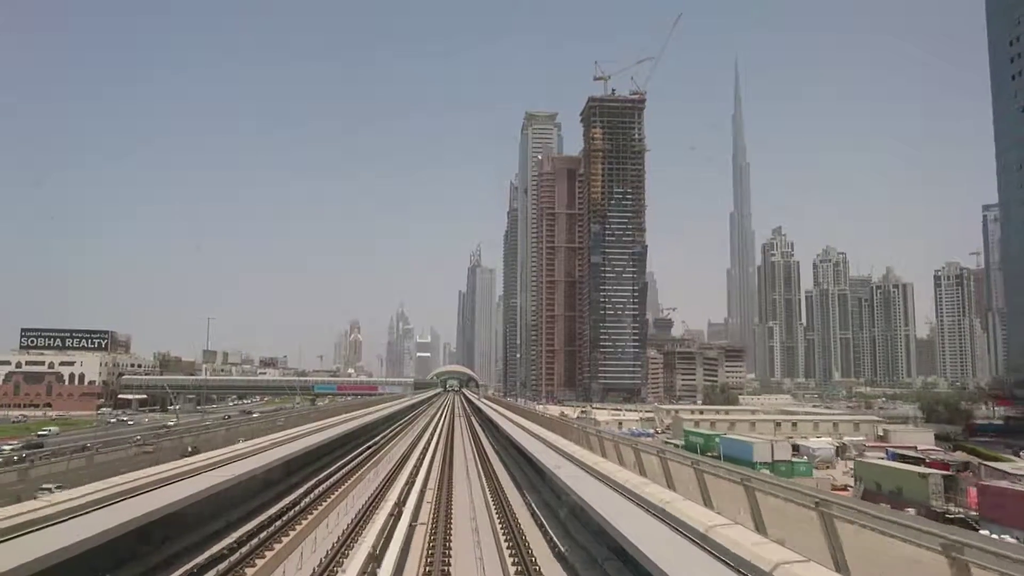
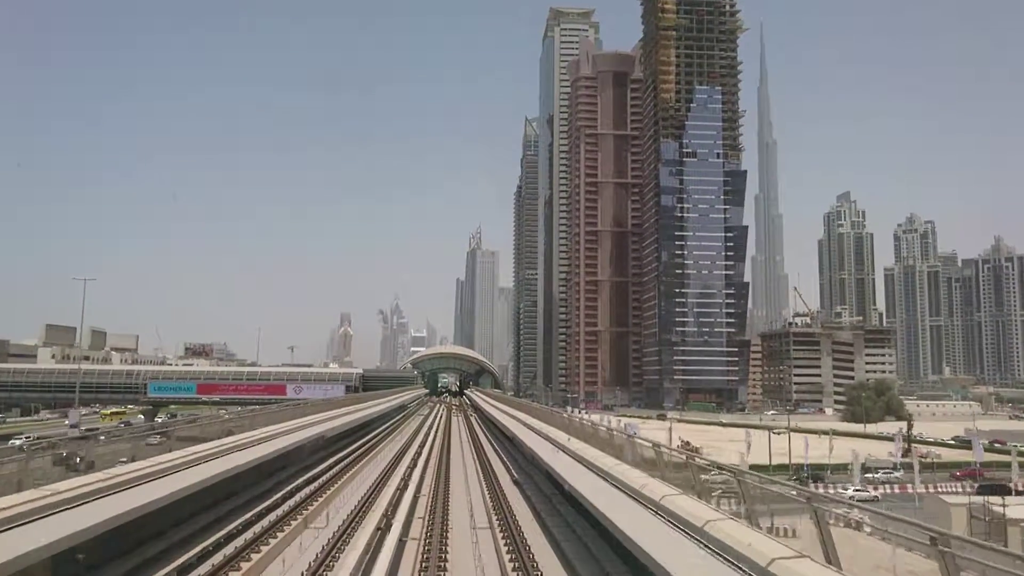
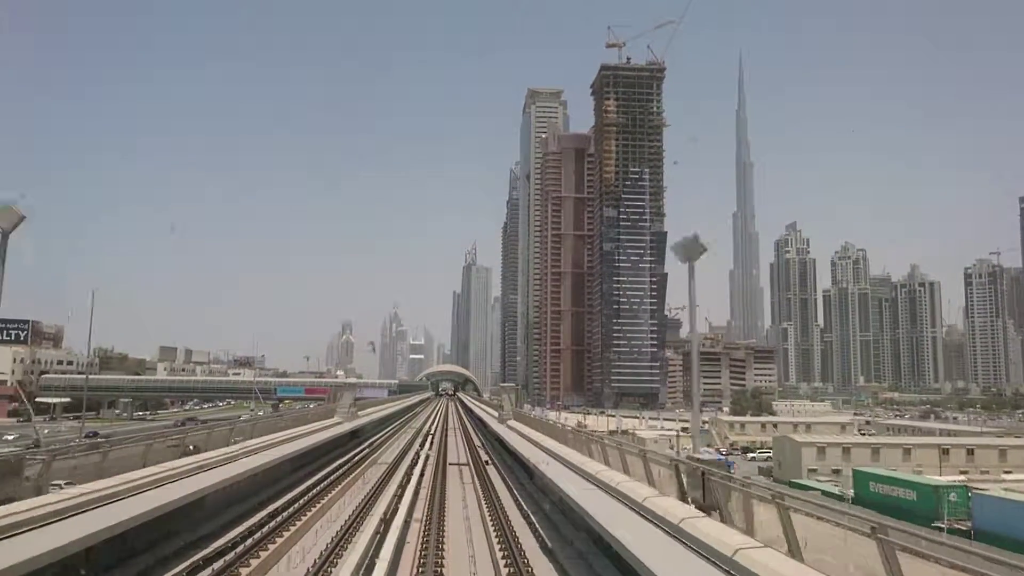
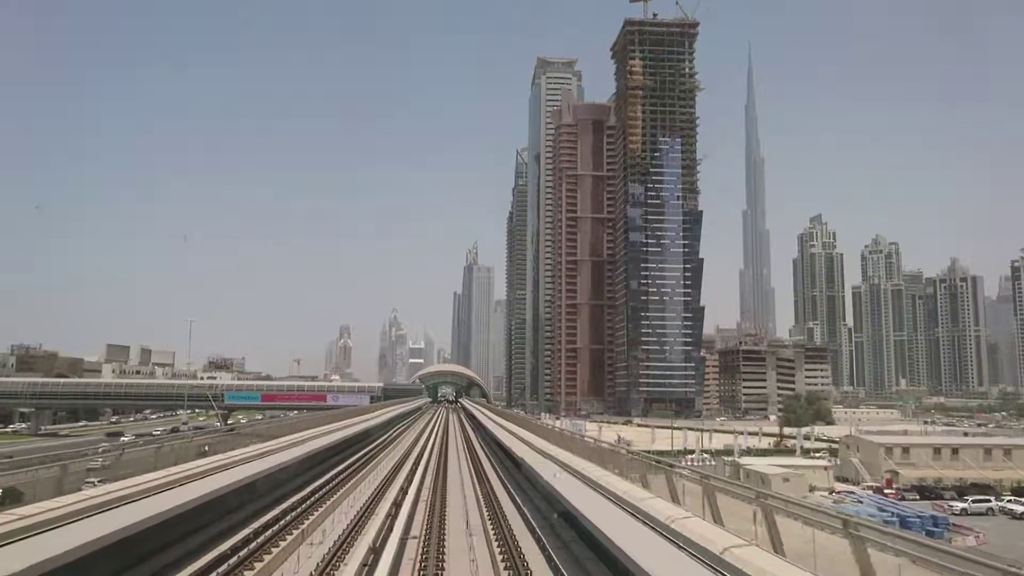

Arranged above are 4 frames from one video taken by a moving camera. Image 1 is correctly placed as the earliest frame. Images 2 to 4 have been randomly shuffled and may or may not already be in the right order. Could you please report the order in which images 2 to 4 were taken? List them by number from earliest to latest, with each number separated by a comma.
3, 4, 2
